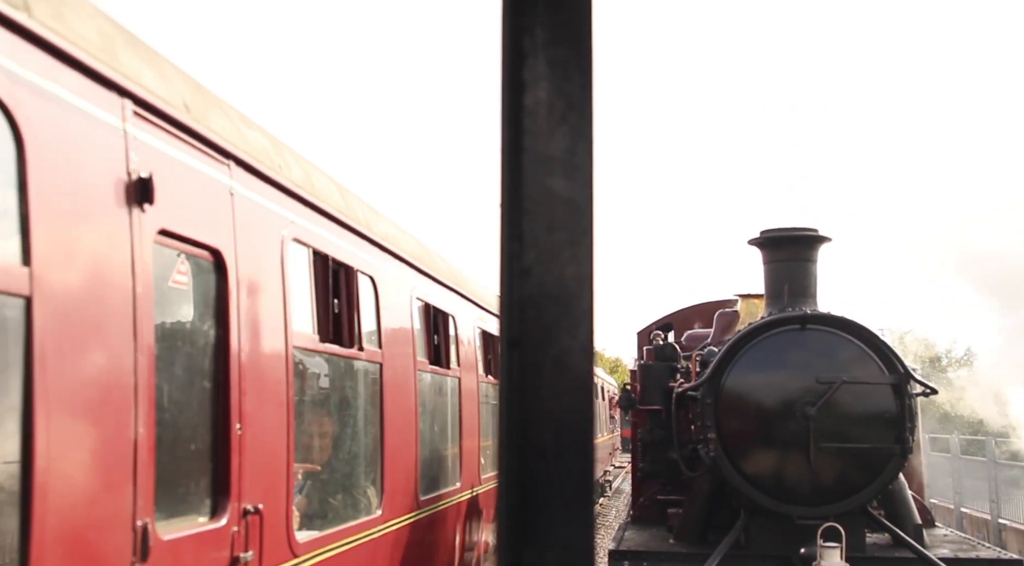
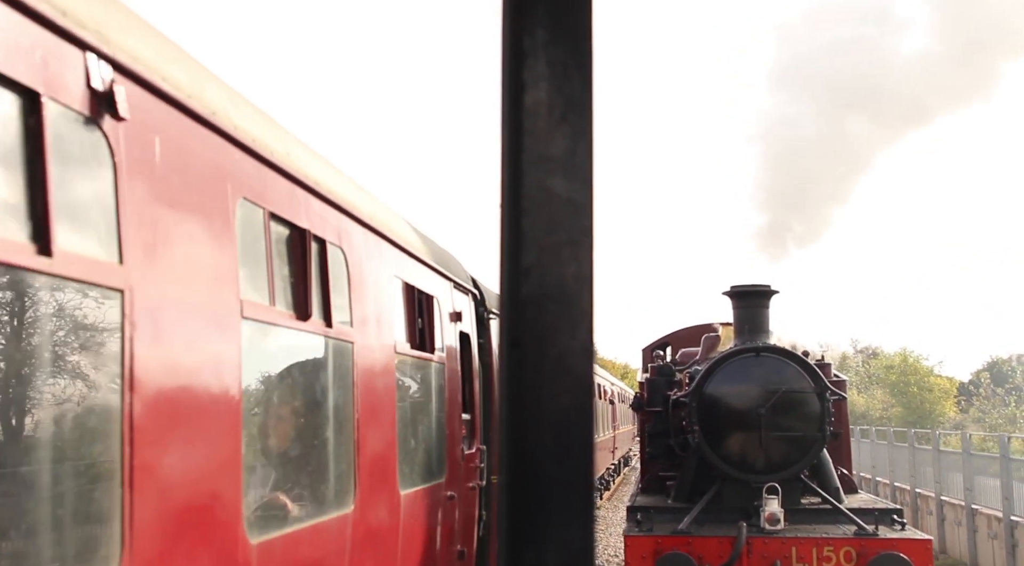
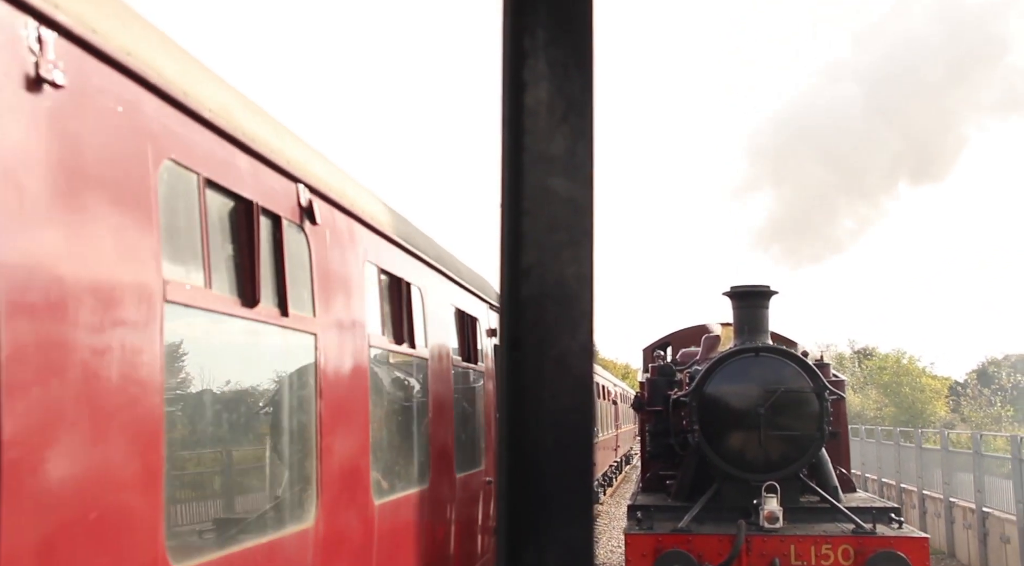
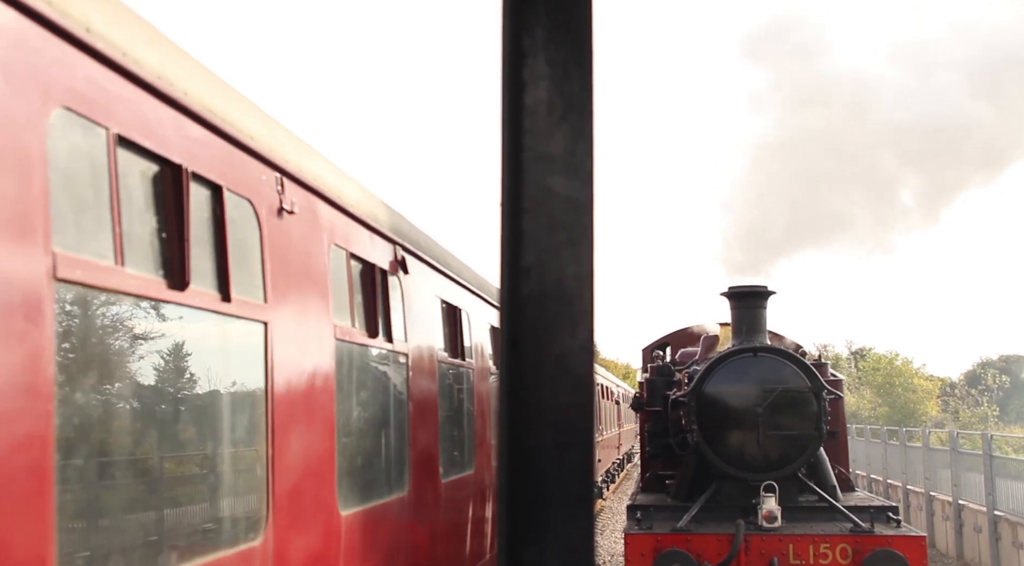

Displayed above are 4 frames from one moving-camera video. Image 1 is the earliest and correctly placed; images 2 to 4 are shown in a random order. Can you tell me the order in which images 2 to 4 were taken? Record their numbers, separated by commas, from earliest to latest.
2, 3, 4
